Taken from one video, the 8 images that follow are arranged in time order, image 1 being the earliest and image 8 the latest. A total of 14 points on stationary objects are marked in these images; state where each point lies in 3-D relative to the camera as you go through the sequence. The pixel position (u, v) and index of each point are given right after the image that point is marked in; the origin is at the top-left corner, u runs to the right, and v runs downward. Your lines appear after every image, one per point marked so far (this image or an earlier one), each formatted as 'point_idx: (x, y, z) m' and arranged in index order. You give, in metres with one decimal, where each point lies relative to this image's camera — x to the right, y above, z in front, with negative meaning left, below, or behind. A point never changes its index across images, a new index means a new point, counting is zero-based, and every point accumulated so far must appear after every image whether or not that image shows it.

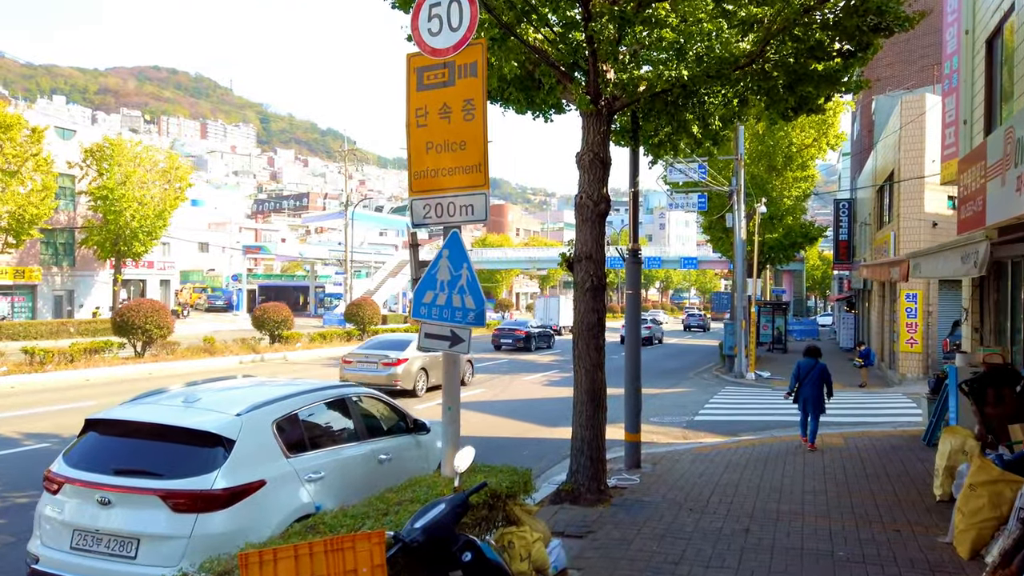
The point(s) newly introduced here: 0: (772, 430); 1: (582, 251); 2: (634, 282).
0: (+4.6, -2.5, +13.4) m
1: (+0.8, +0.4, +8.5) m
2: (+1.6, +0.1, +10.3) m
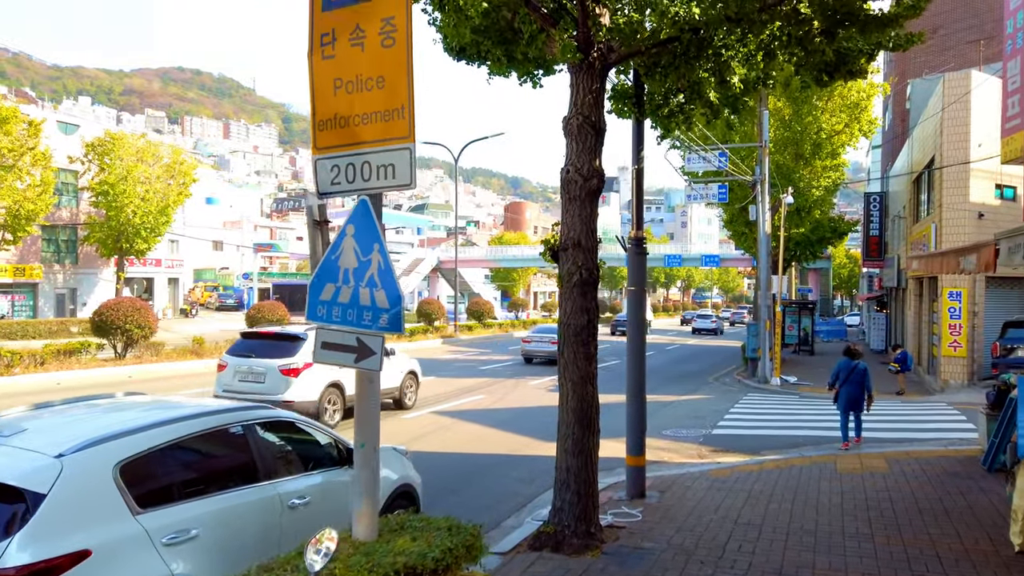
0: (+4.4, -2.4, +11.7) m
1: (+0.5, +0.5, +6.9) m
2: (+1.4, +0.1, +8.6) m
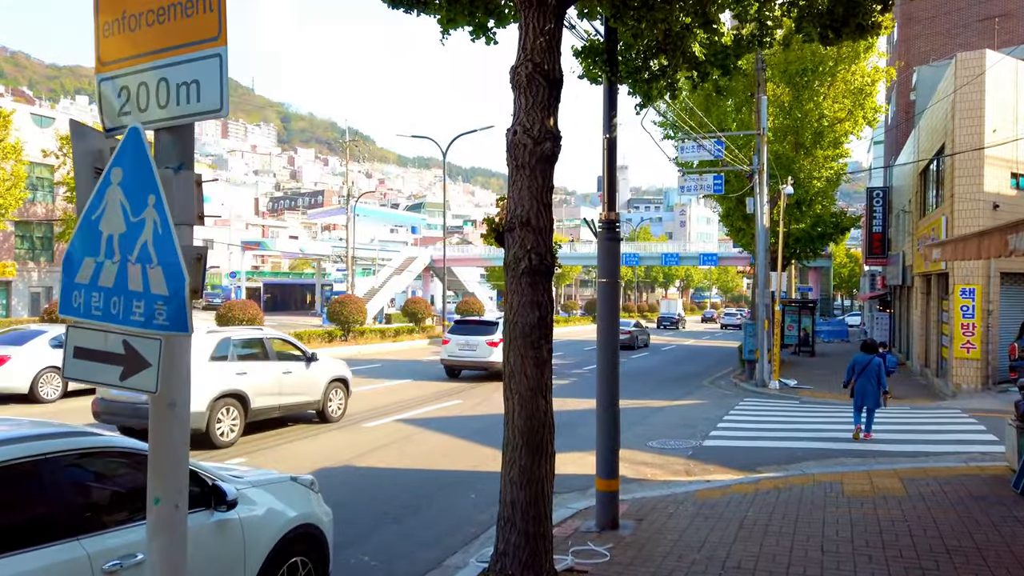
0: (+3.9, -2.4, +10.3) m
1: (0.0, +0.5, +5.6) m
2: (+0.9, +0.2, +7.3) m
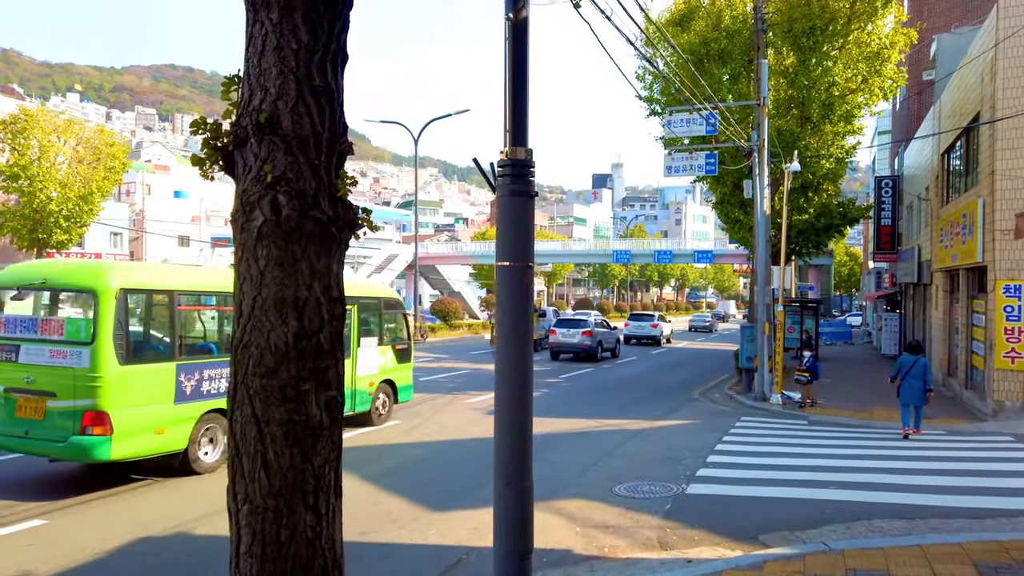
0: (+3.0, -2.3, +7.4) m
1: (-0.9, +0.6, +2.6) m
2: (0.0, +0.2, +4.3) m
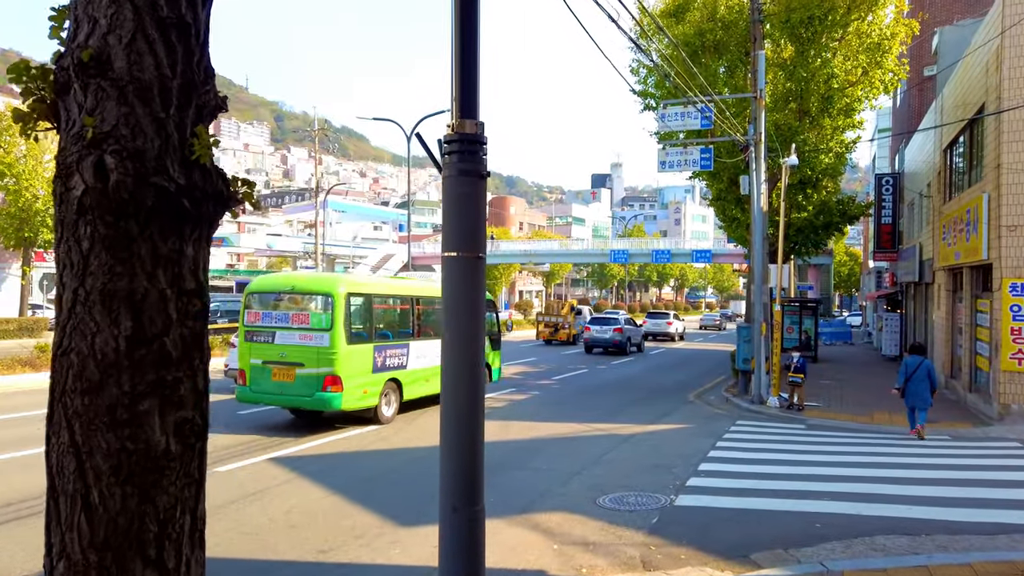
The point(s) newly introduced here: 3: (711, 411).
0: (+2.8, -2.3, +6.8) m
1: (-1.1, +0.6, +2.0) m
2: (-0.2, +0.3, +3.7) m
3: (+4.2, -2.6, +16.4) m
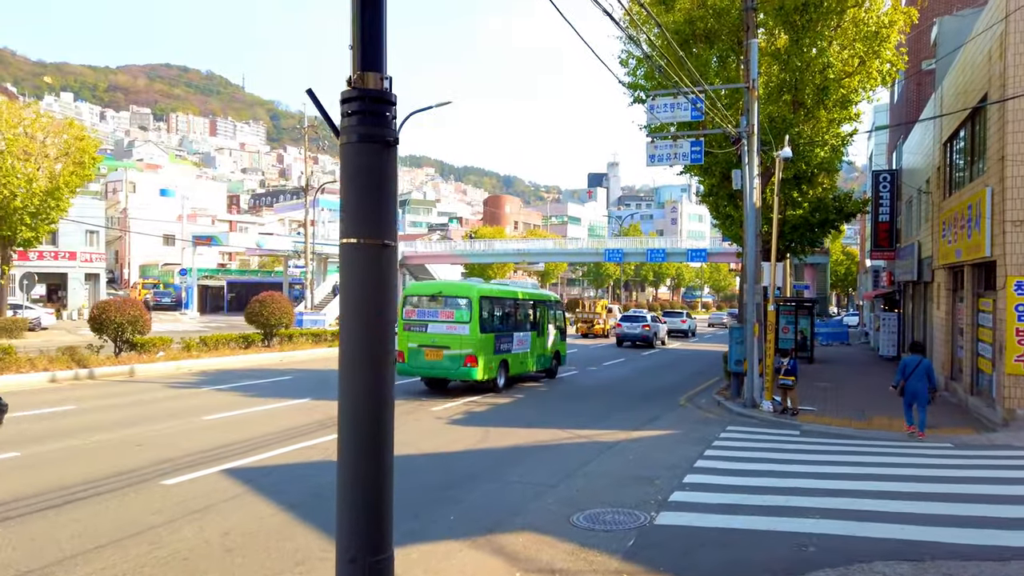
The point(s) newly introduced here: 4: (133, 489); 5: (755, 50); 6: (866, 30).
0: (+2.4, -2.3, +6.1) m
1: (-1.5, +0.6, +1.3) m
2: (-0.6, +0.3, +3.0) m
3: (+3.9, -2.6, +15.6) m
4: (-4.4, -2.3, +8.9) m
5: (+5.1, +5.0, +16.2) m
6: (+8.6, +6.2, +18.6) m
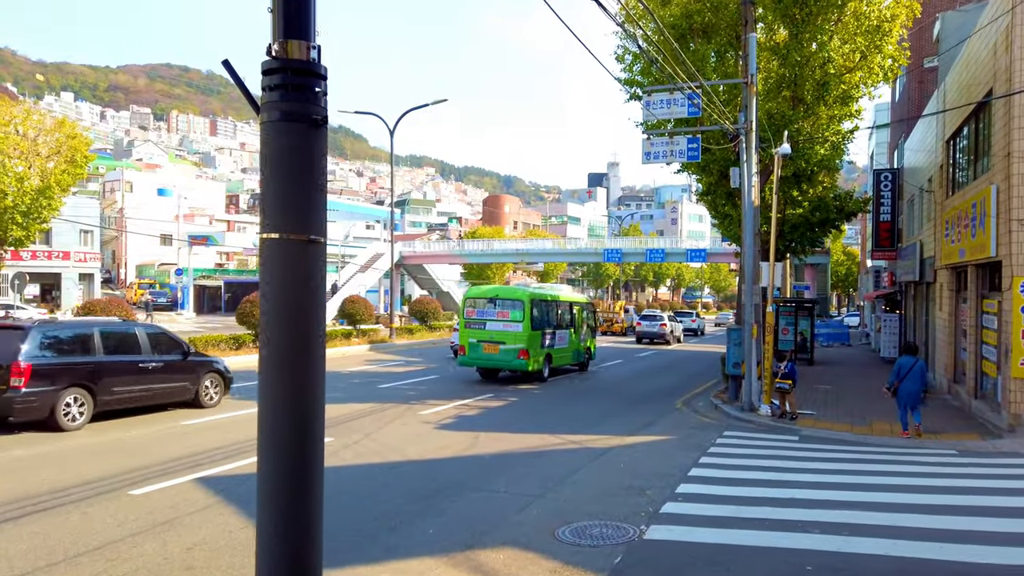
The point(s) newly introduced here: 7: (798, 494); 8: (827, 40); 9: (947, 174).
0: (+2.2, -2.3, +5.7) m
1: (-1.6, +0.6, +0.9) m
2: (-0.7, +0.3, +2.6) m
3: (+3.7, -2.6, +15.2) m
4: (-4.6, -2.3, +8.5) m
5: (+5.0, +5.0, +15.8) m
6: (+8.4, +6.2, +18.2) m
7: (+3.3, -2.4, +8.9) m
8: (+7.3, +5.7, +17.9) m
9: (+10.8, +2.9, +19.1) m
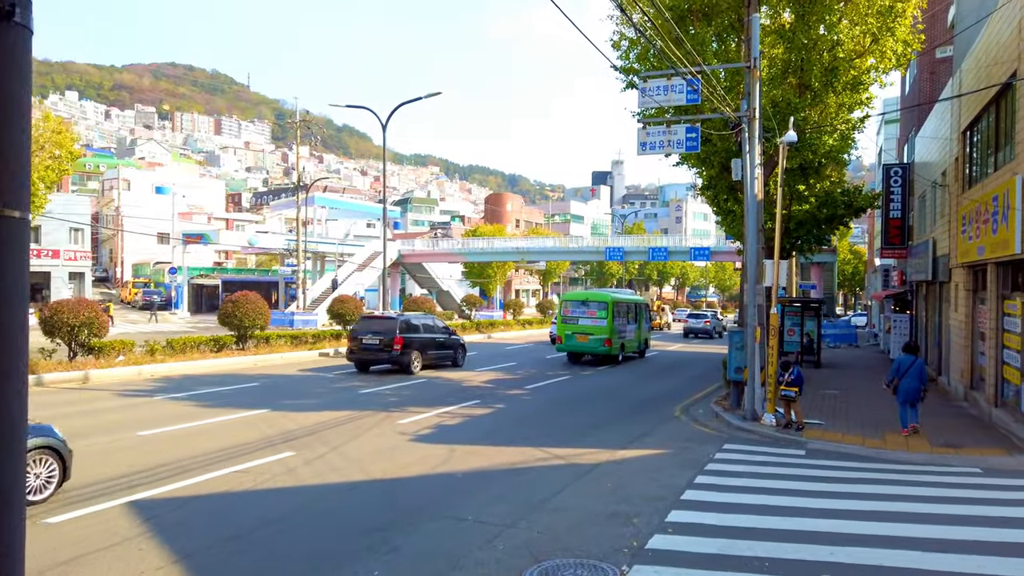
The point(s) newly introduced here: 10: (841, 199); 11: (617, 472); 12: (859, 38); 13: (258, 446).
0: (+1.9, -2.3, +4.6) m
1: (-2.0, +0.6, -0.2) m
2: (-1.1, +0.3, +1.5) m
3: (+3.4, -2.6, +14.2) m
4: (-4.9, -2.3, +7.4) m
5: (+4.7, +5.0, +14.7) m
6: (+8.2, +6.2, +17.0) m
7: (+3.0, -2.4, +7.8) m
8: (+7.1, +5.7, +16.8) m
9: (+10.6, +2.9, +18.0) m
10: (+8.4, +2.3, +19.6) m
11: (+1.4, -2.4, +10.1) m
12: (+7.8, +5.5, +17.1) m
13: (-3.8, -2.4, +11.5) m
